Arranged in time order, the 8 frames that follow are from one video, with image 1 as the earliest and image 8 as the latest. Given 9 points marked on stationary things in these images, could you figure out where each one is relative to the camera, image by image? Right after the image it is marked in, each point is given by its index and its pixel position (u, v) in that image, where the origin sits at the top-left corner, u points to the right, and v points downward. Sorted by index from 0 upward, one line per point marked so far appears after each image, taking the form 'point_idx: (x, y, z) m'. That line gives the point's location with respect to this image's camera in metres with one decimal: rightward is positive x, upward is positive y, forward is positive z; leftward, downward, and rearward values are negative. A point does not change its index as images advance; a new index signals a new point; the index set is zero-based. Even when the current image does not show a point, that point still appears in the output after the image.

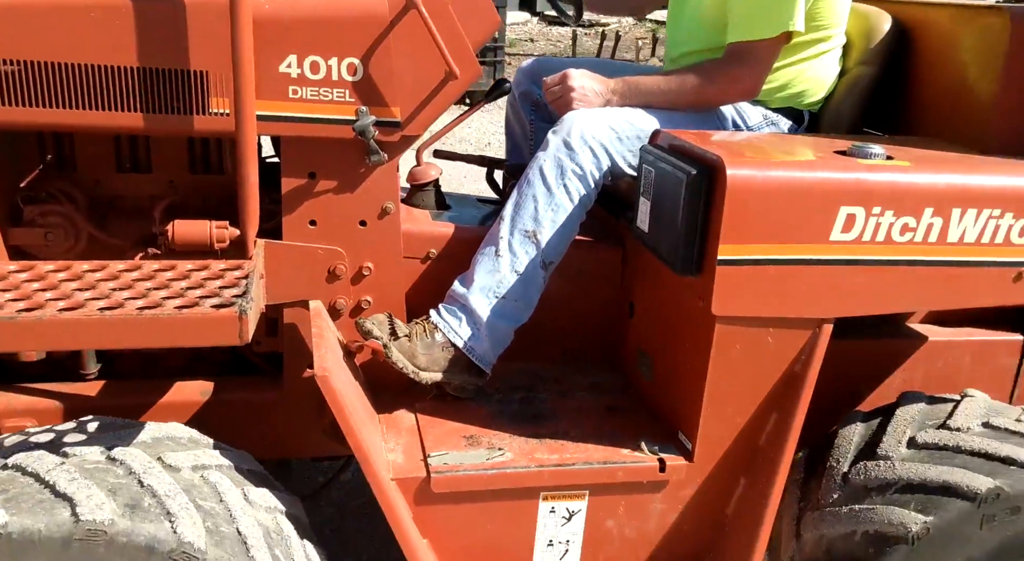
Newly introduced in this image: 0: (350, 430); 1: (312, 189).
0: (-0.3, -0.3, +1.7) m
1: (-0.5, +0.2, +2.0) m
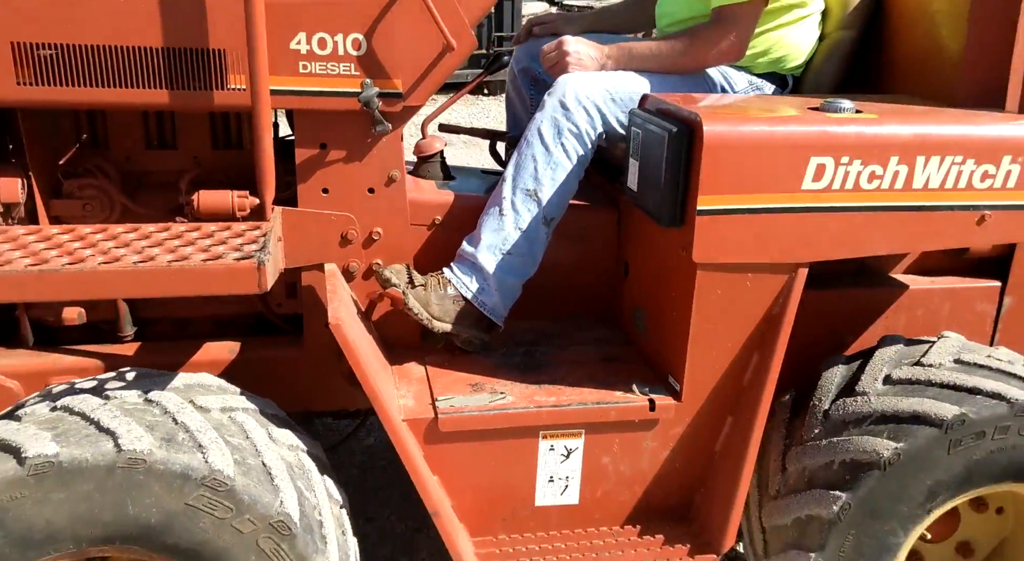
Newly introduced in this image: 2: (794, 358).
0: (-0.3, -0.2, +1.9) m
1: (-0.5, +0.3, +2.1) m
2: (+0.8, -0.2, +2.4) m
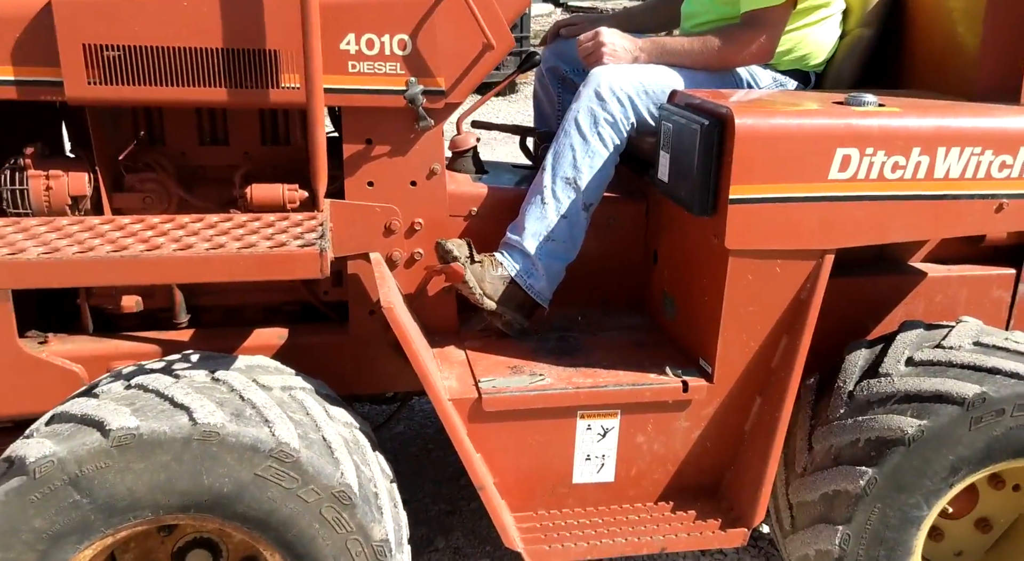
0: (-0.2, -0.2, +2.0) m
1: (-0.4, +0.3, +2.2) m
2: (+0.9, -0.2, +2.5) m
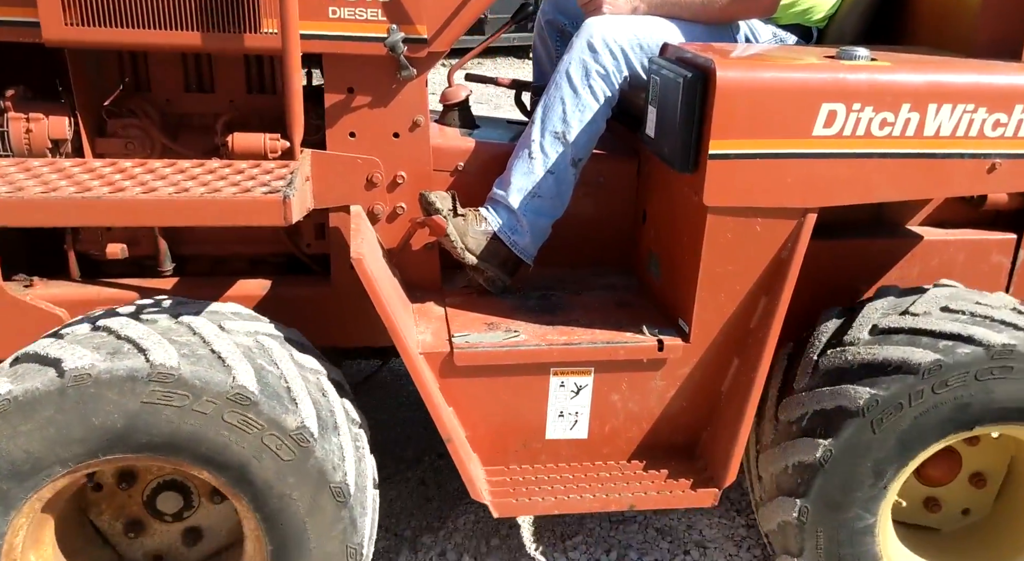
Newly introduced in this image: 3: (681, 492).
0: (-0.3, -0.1, +2.0) m
1: (-0.4, +0.5, +2.2) m
2: (+0.9, -0.1, +2.4) m
3: (+0.4, -0.5, +2.2) m
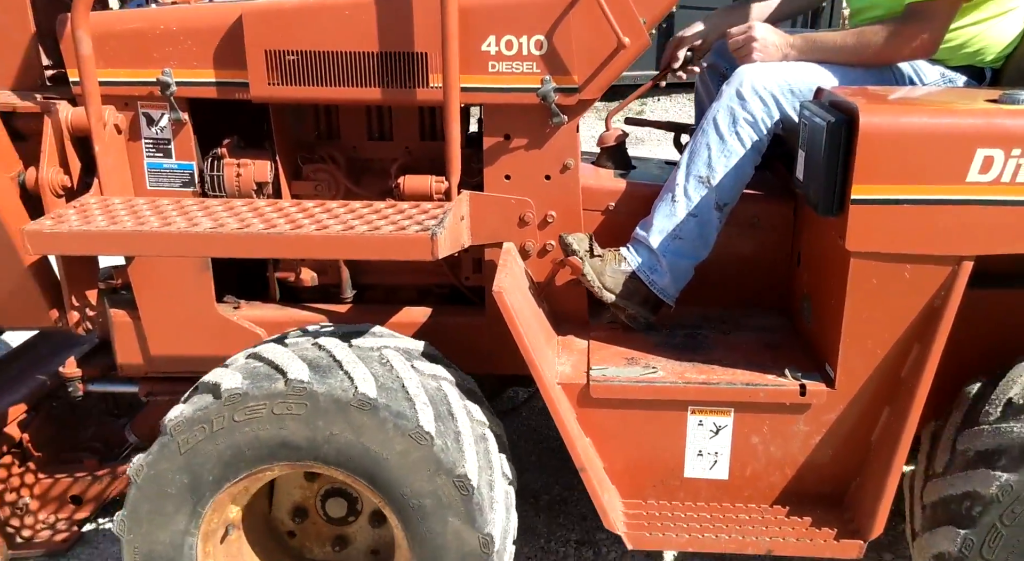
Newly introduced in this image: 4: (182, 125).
0: (0.0, -0.2, +2.1) m
1: (0.0, +0.4, +2.4) m
2: (+1.3, -0.2, +2.3) m
3: (+0.8, -0.7, +2.1) m
4: (-1.0, +0.5, +2.4) m
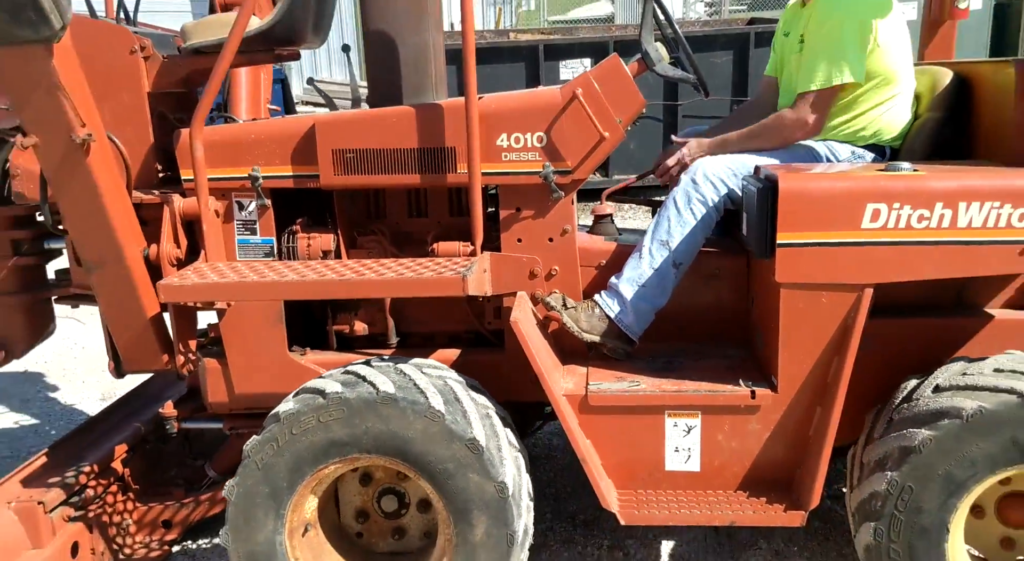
0: (+0.1, -0.3, +2.7) m
1: (0.0, +0.2, +3.1) m
2: (+1.3, -0.3, +2.9) m
3: (+0.8, -0.7, +2.7) m
4: (-0.9, +0.3, +3.2) m
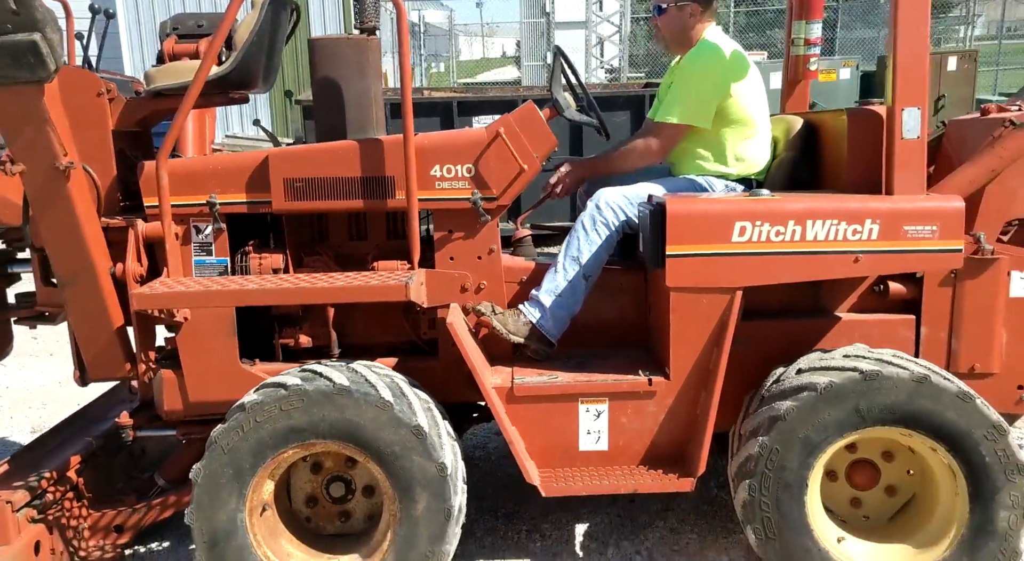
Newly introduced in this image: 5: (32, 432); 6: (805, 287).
0: (-0.2, -0.3, +3.2) m
1: (-0.3, +0.2, +3.6) m
2: (+1.1, -0.3, +3.5) m
3: (+0.6, -0.8, +3.2) m
4: (-1.2, +0.2, +3.5) m
5: (-3.0, -1.0, +5.3) m
6: (+1.2, 0.0, +3.5) m
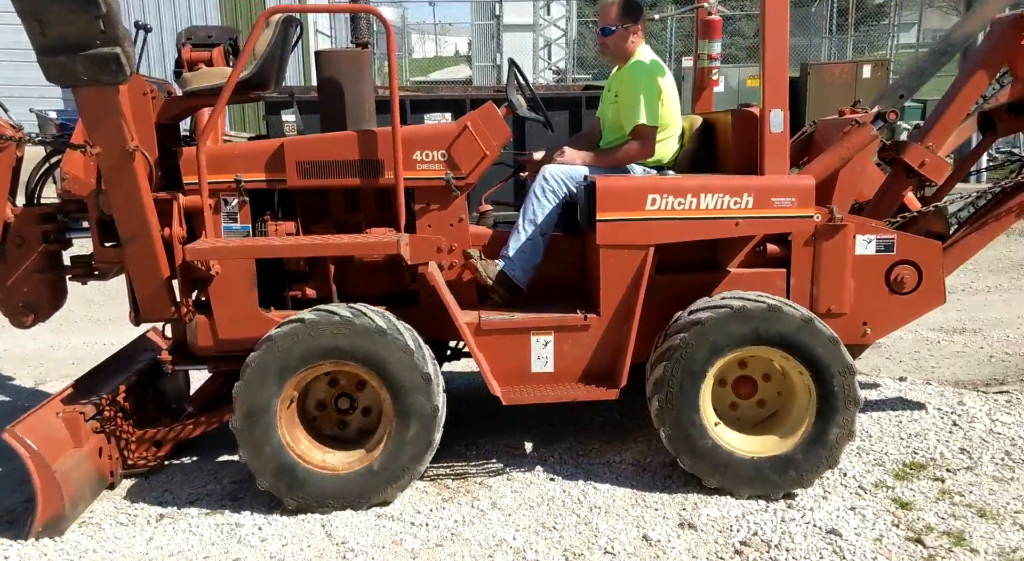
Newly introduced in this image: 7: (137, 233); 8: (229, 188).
0: (-0.3, -0.1, +4.2) m
1: (-0.5, +0.4, +4.5) m
2: (+0.9, -0.1, +4.5) m
3: (+0.4, -0.6, +4.2) m
4: (-1.4, +0.4, +4.4) m
5: (-3.3, -0.8, +6.1) m
6: (+1.1, +0.2, +4.6) m
7: (-1.8, +0.2, +4.1) m
8: (-1.5, +0.5, +4.4) m
